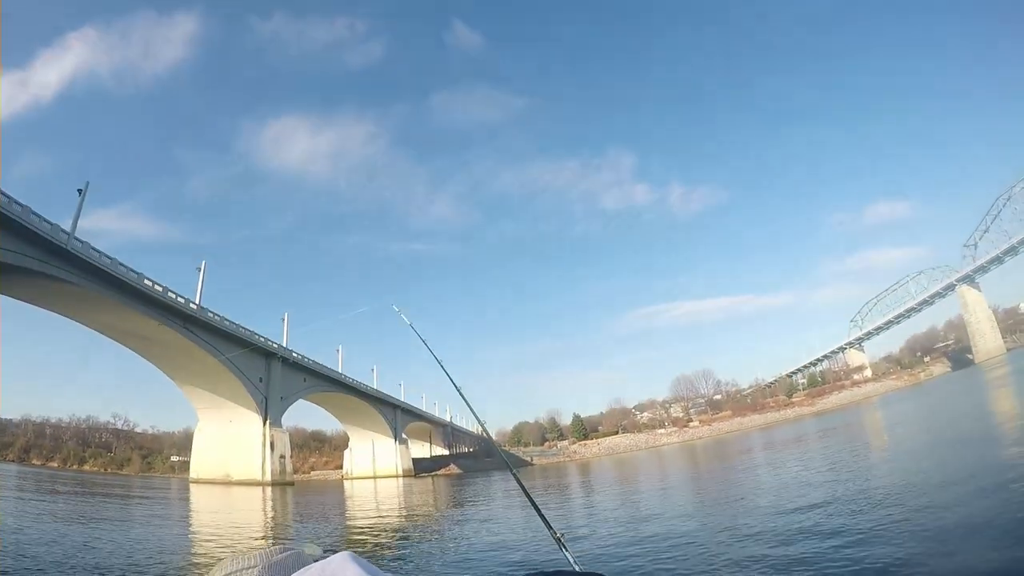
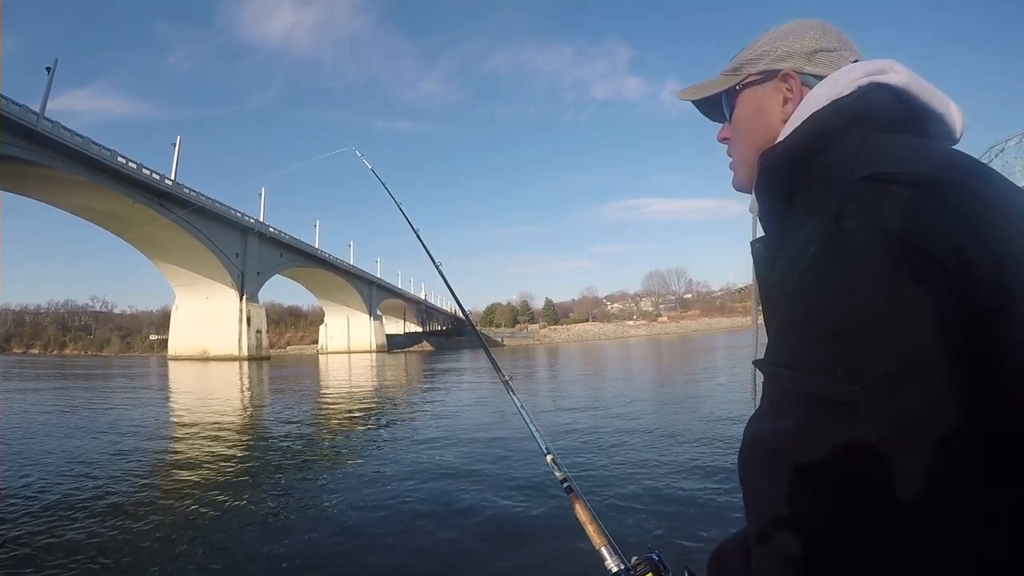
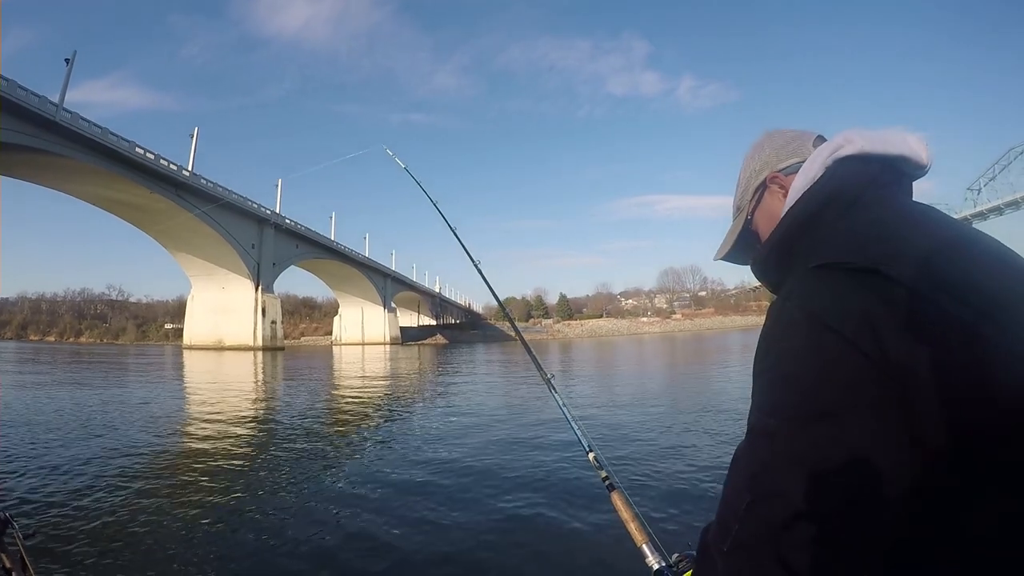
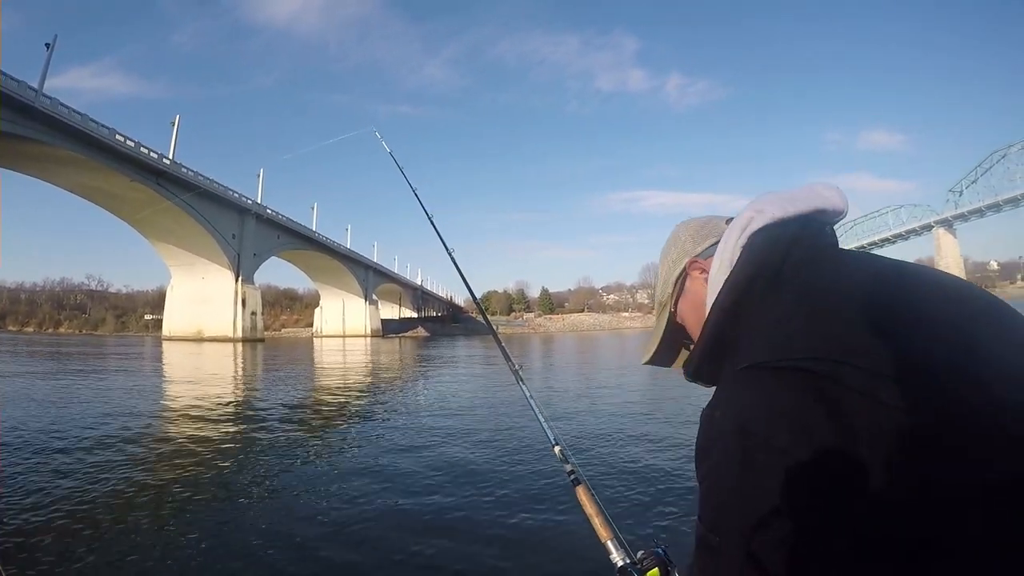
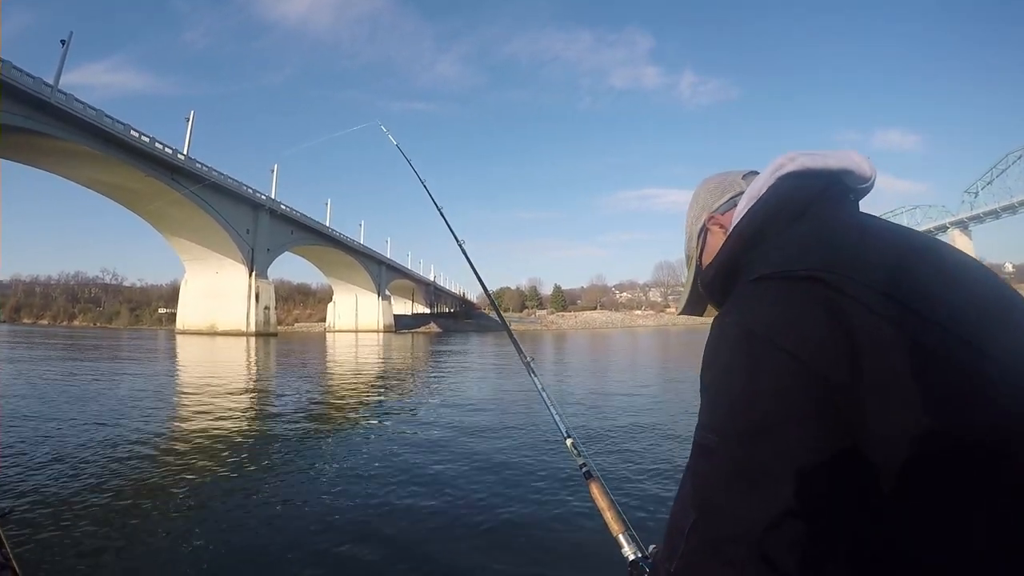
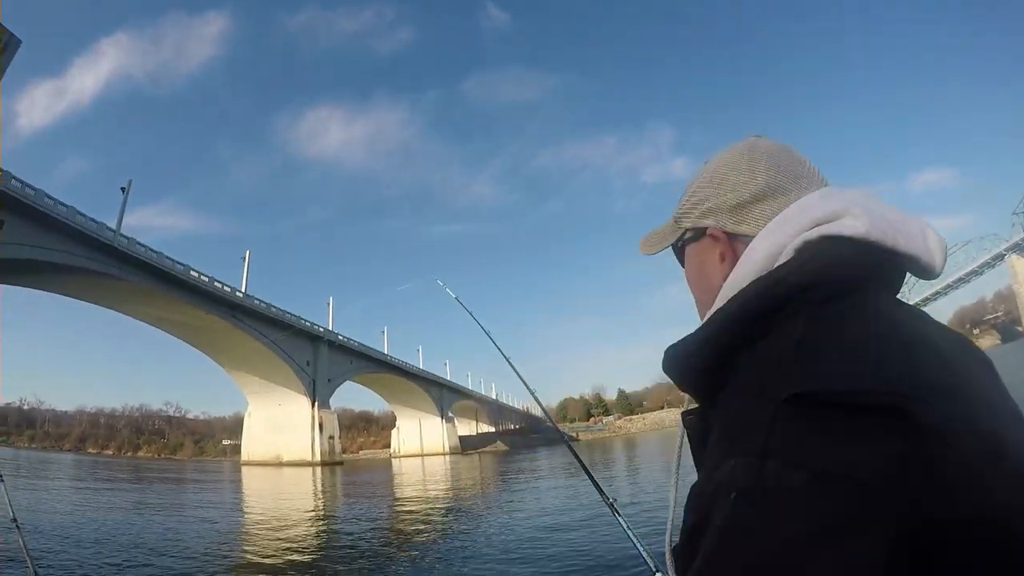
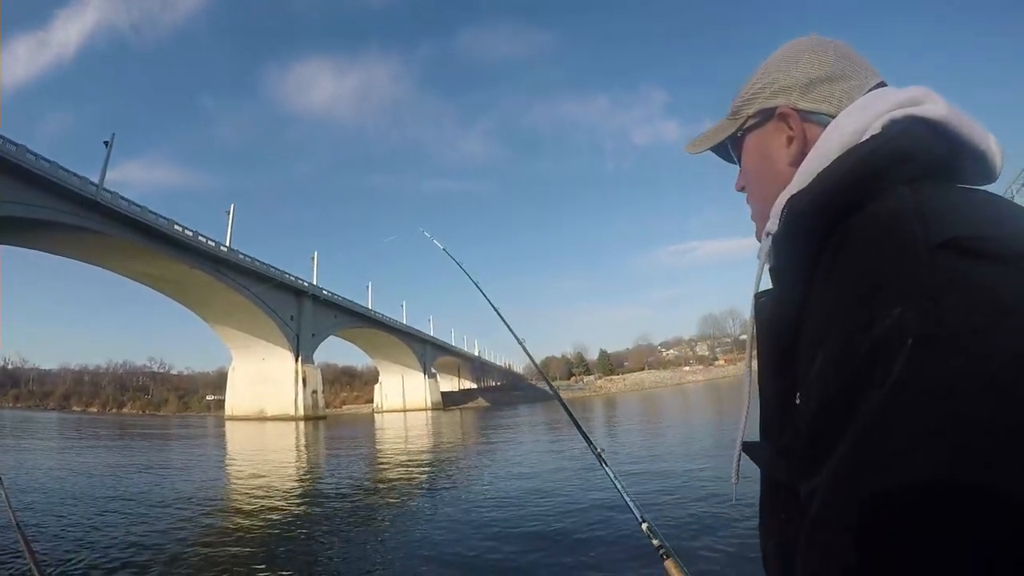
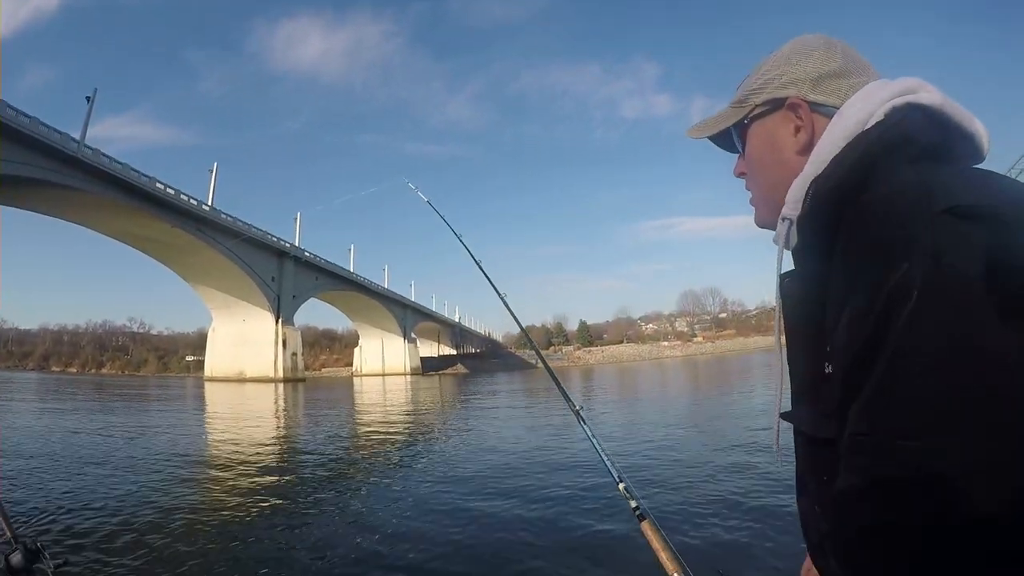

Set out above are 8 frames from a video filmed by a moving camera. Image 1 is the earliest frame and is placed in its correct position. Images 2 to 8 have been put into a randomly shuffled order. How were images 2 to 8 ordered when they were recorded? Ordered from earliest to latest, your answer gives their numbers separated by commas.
6, 7, 8, 3, 2, 5, 4
